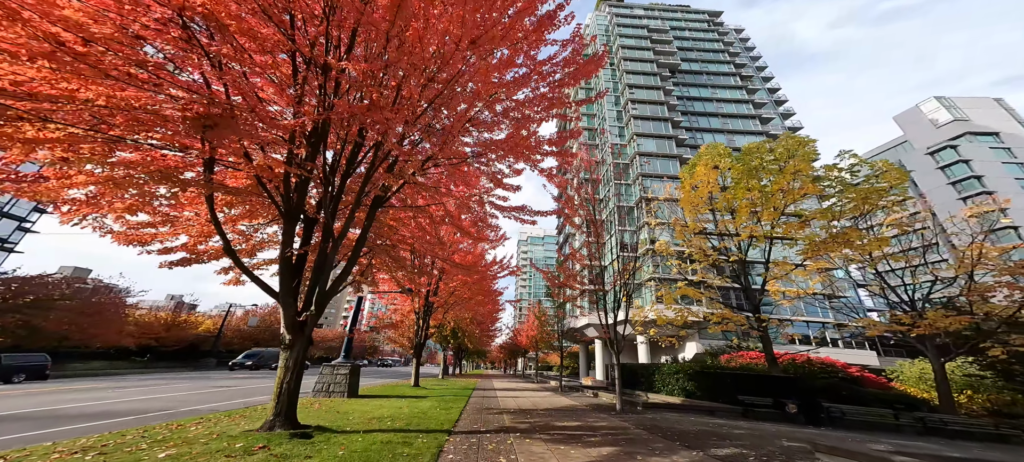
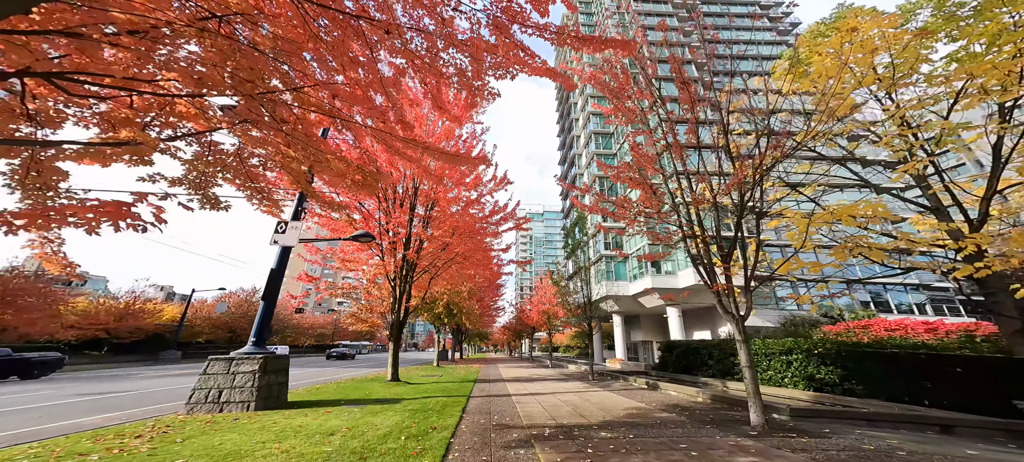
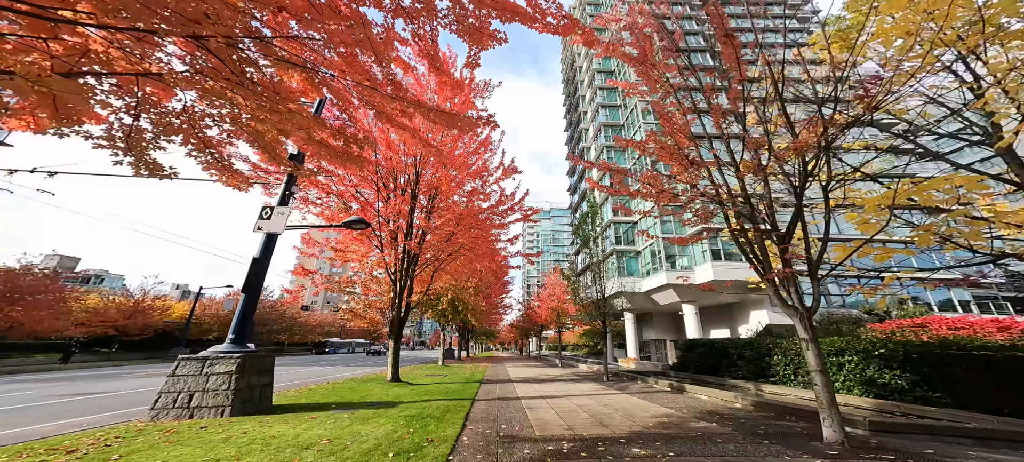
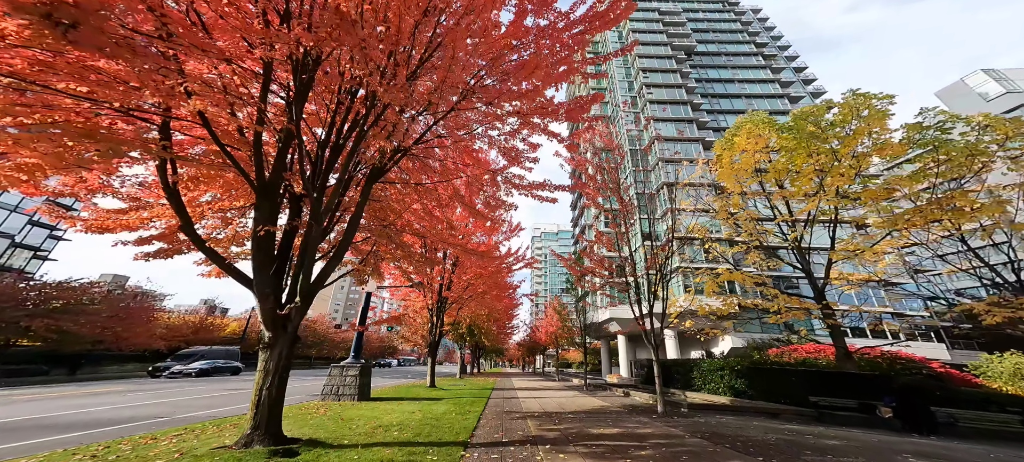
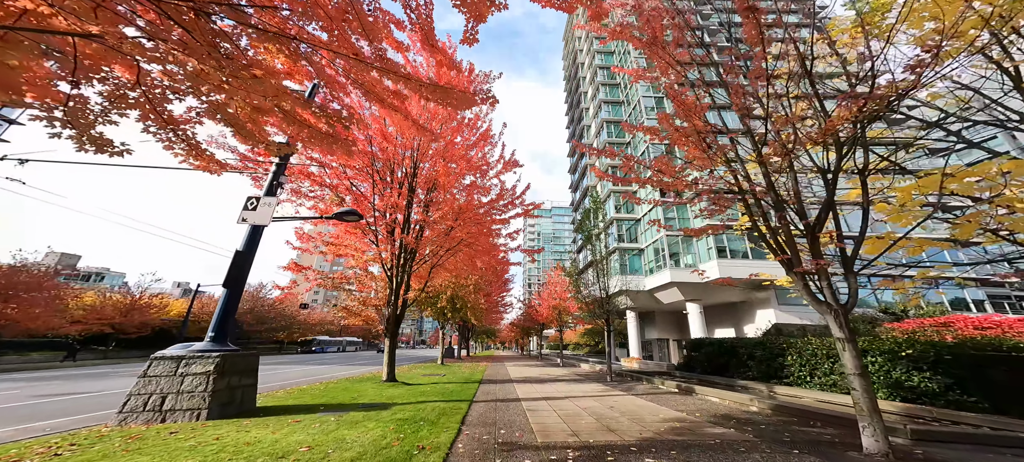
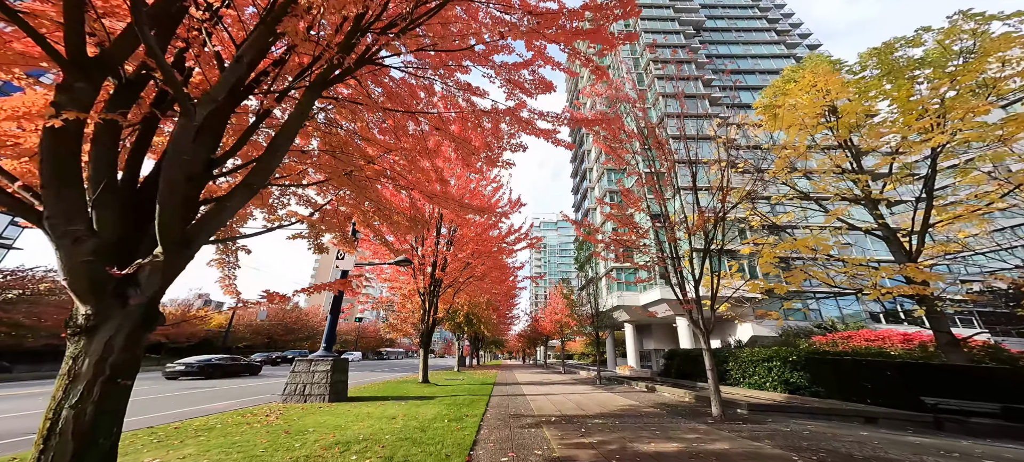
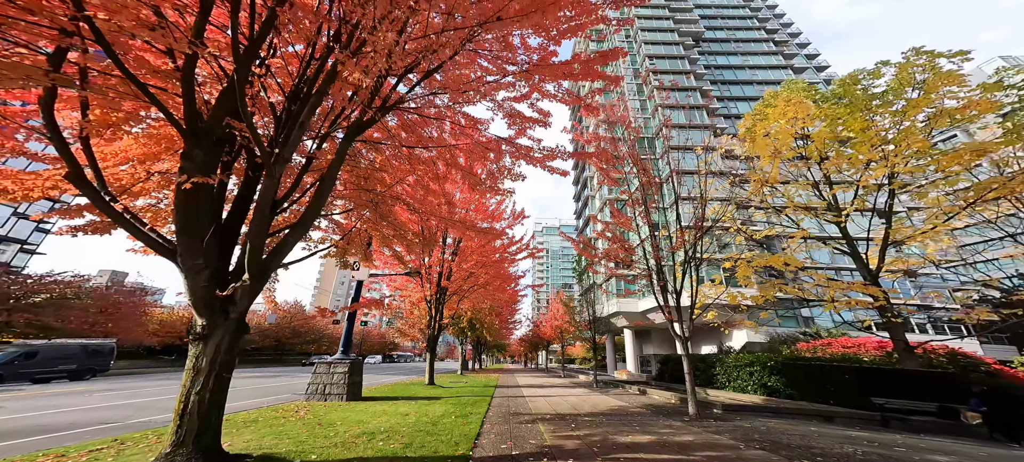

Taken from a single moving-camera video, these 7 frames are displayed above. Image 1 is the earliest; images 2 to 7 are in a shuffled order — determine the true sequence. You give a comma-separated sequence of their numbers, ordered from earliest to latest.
4, 7, 6, 2, 3, 5
